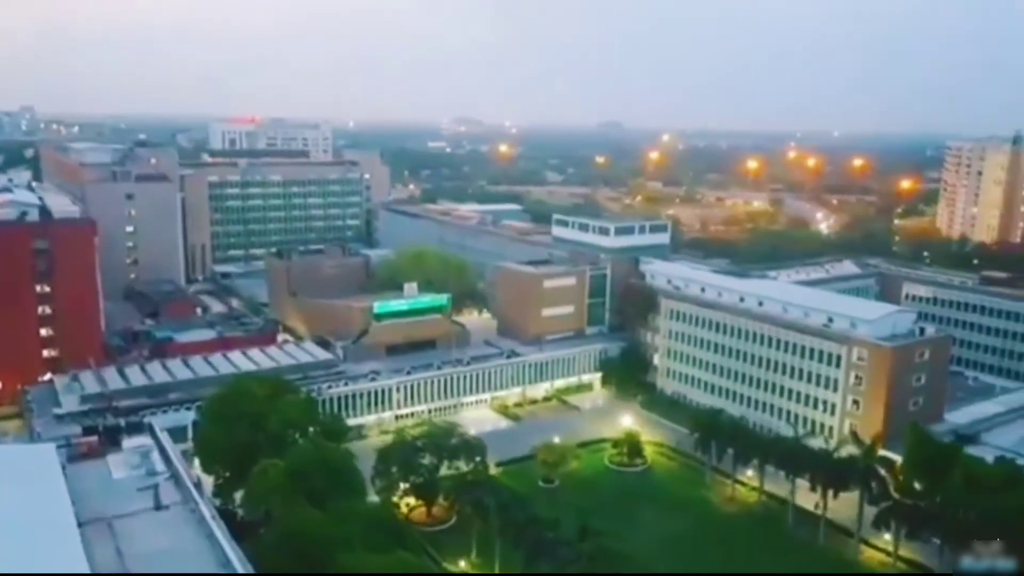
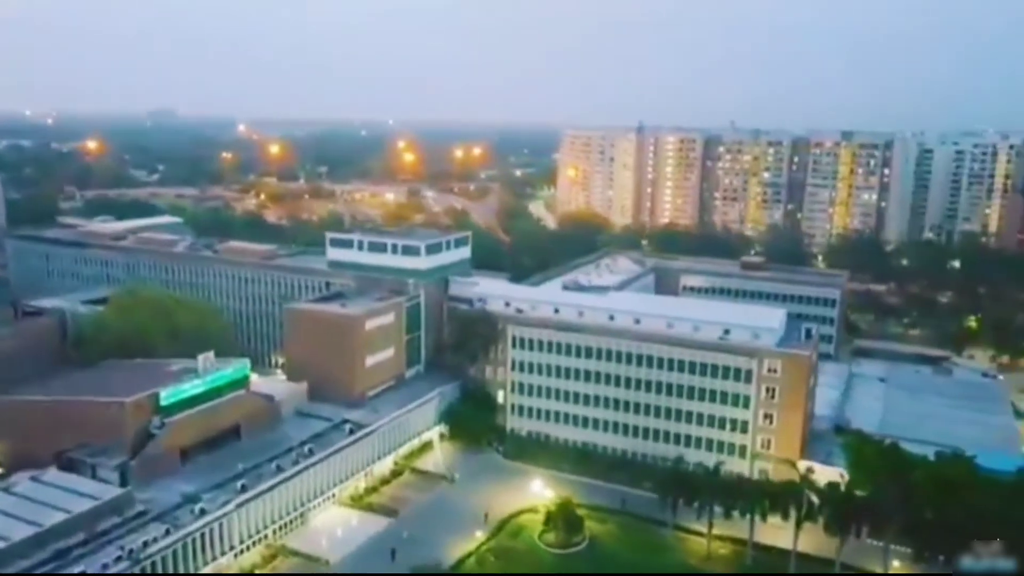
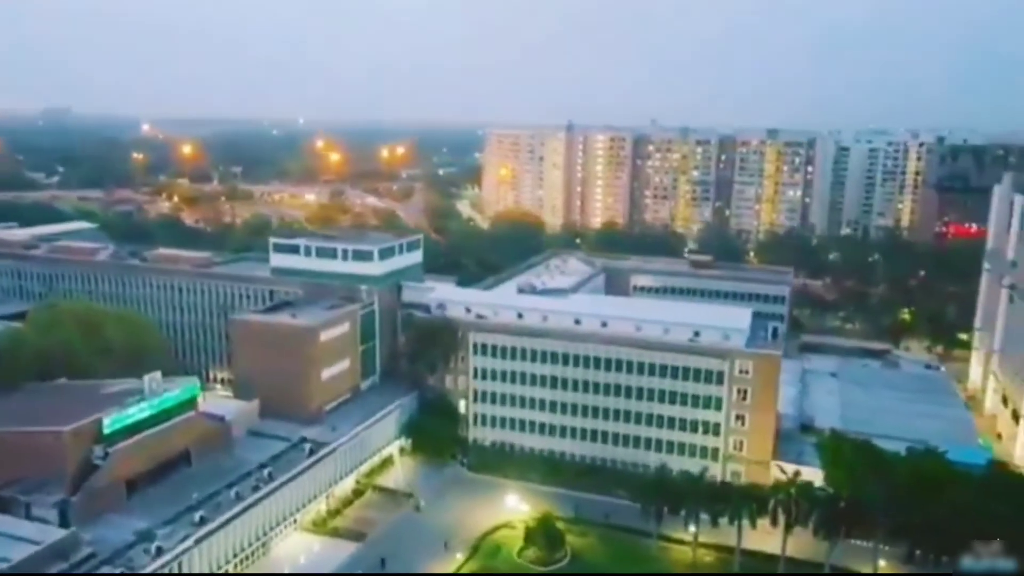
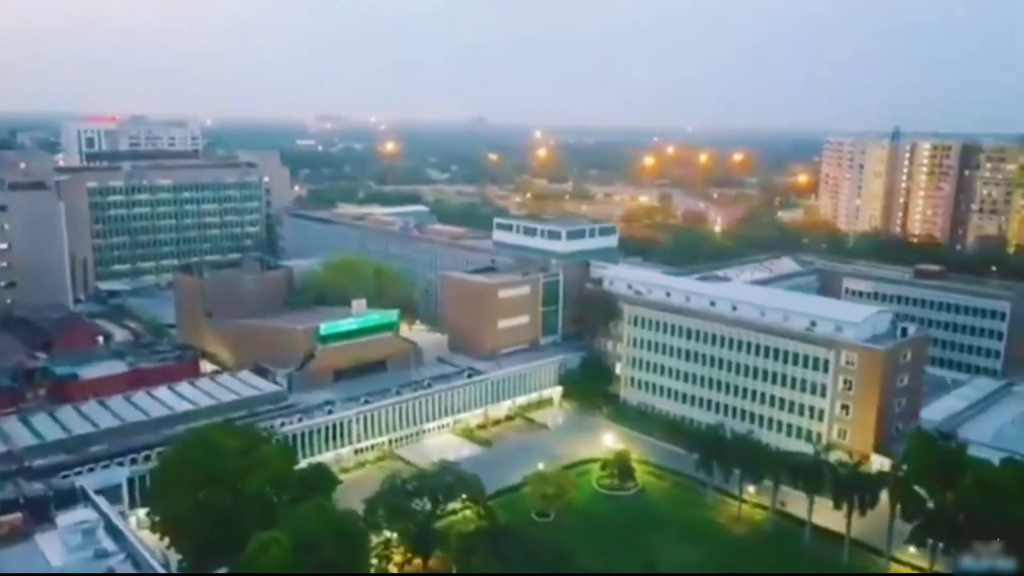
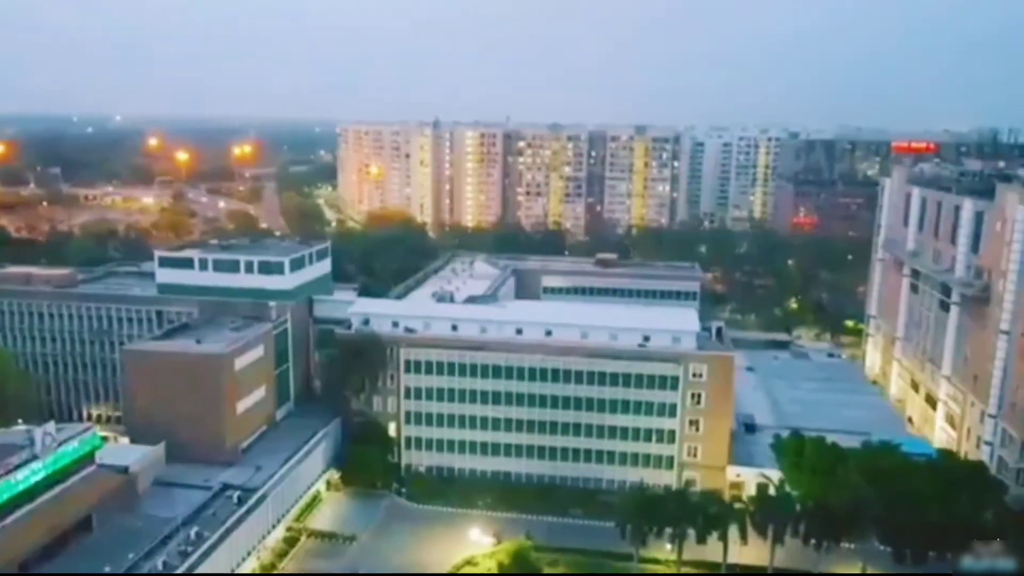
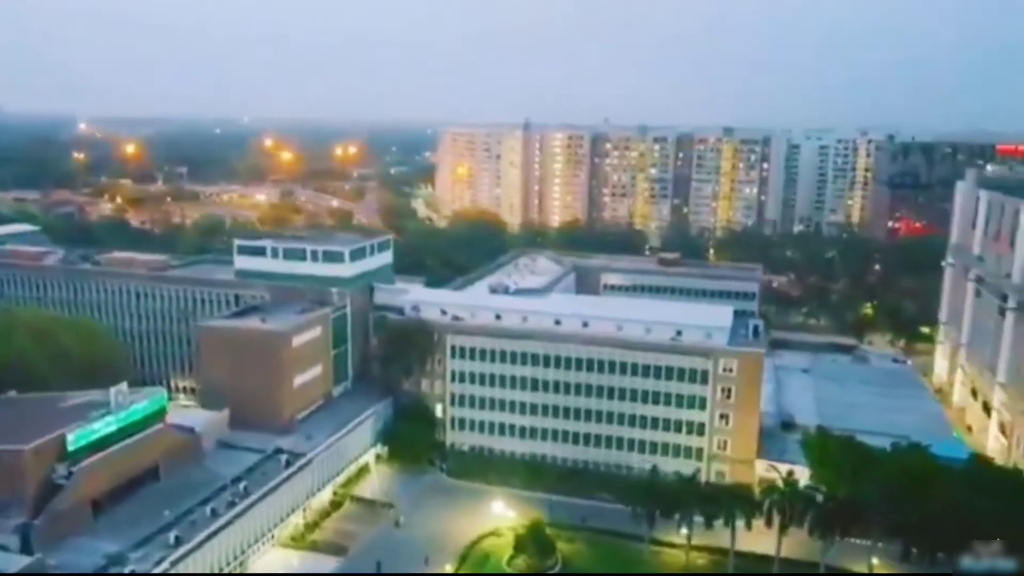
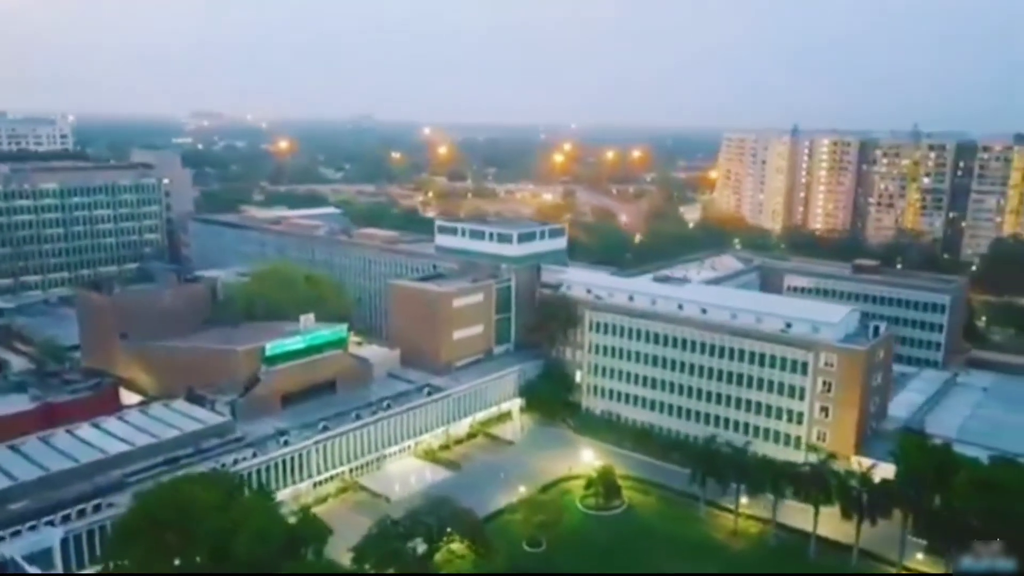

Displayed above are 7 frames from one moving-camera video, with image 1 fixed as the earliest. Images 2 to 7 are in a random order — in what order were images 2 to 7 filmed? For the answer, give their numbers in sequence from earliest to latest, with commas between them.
4, 7, 2, 3, 6, 5
